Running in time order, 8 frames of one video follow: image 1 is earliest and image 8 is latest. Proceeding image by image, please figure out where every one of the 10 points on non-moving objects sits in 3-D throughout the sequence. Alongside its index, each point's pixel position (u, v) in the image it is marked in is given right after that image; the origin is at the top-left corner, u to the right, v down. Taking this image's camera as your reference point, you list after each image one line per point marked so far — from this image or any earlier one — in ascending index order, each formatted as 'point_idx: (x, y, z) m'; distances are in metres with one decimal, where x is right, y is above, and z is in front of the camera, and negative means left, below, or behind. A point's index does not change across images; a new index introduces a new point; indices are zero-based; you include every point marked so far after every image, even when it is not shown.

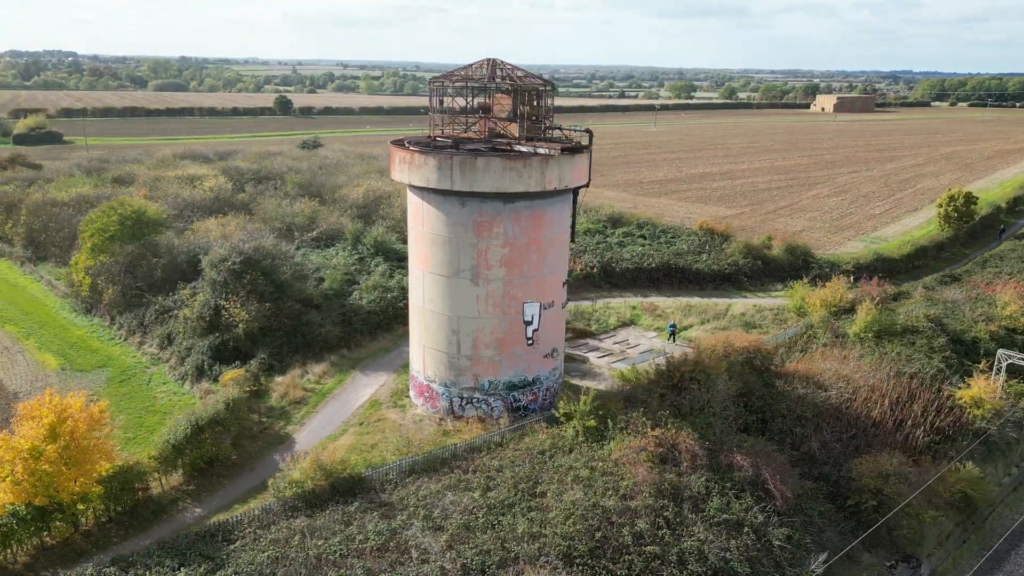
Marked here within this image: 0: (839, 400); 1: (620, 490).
0: (+8.5, -3.0, +19.3) m
1: (+2.1, -4.0, +14.6) m
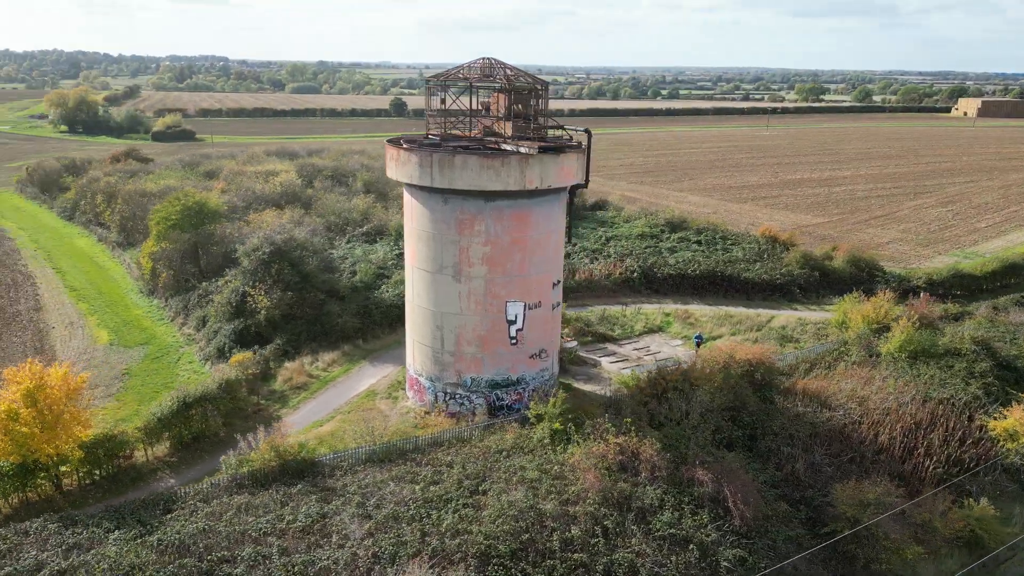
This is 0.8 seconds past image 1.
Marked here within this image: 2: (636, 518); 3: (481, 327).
0: (+8.0, -3.3, +18.0) m
1: (+1.0, -4.1, +14.4) m
2: (+2.4, -4.4, +14.2) m
3: (-0.8, -1.0, +18.2) m
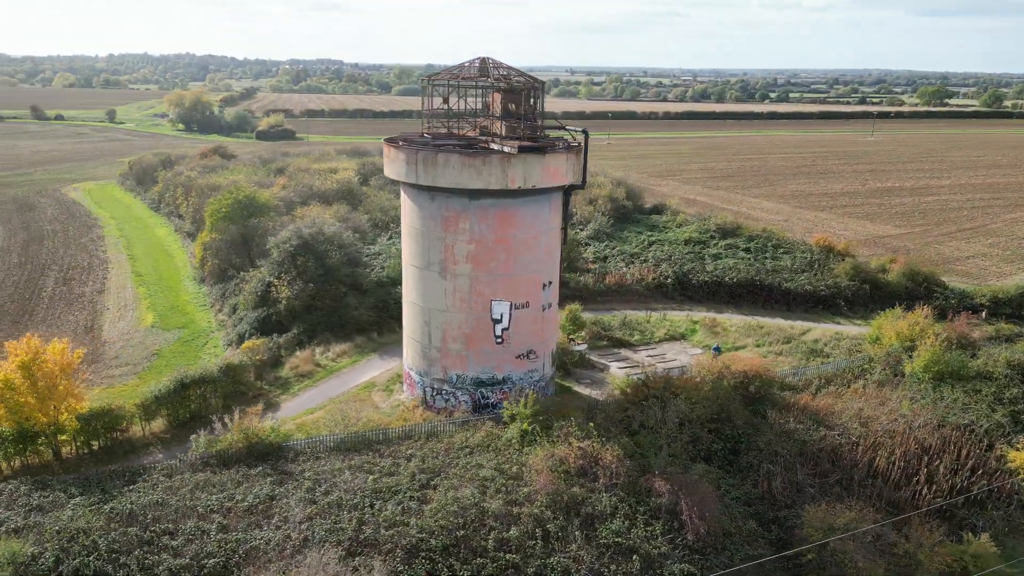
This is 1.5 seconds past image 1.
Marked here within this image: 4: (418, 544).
0: (+7.5, -3.6, +17.0) m
1: (0.0, -4.0, +14.3) m
2: (+1.3, -4.5, +14.0) m
3: (-1.1, -0.9, +18.3) m
4: (-1.6, -4.5, +12.9) m
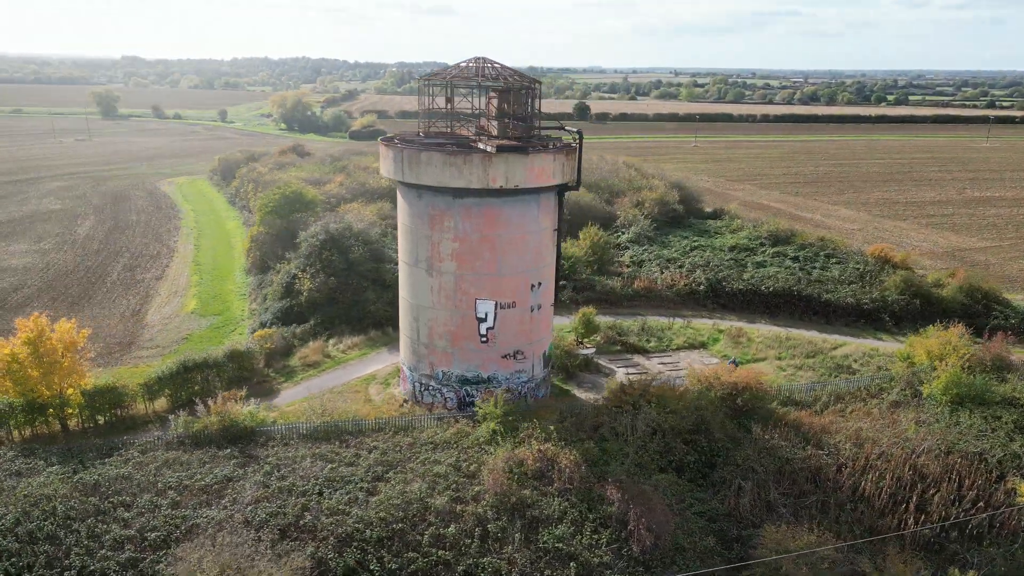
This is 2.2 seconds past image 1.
0: (+6.8, -3.8, +16.1) m
1: (-1.0, -4.0, +14.3) m
2: (+0.3, -4.5, +13.8) m
3: (-1.5, -0.9, +18.5) m
4: (-2.8, -4.4, +13.1) m
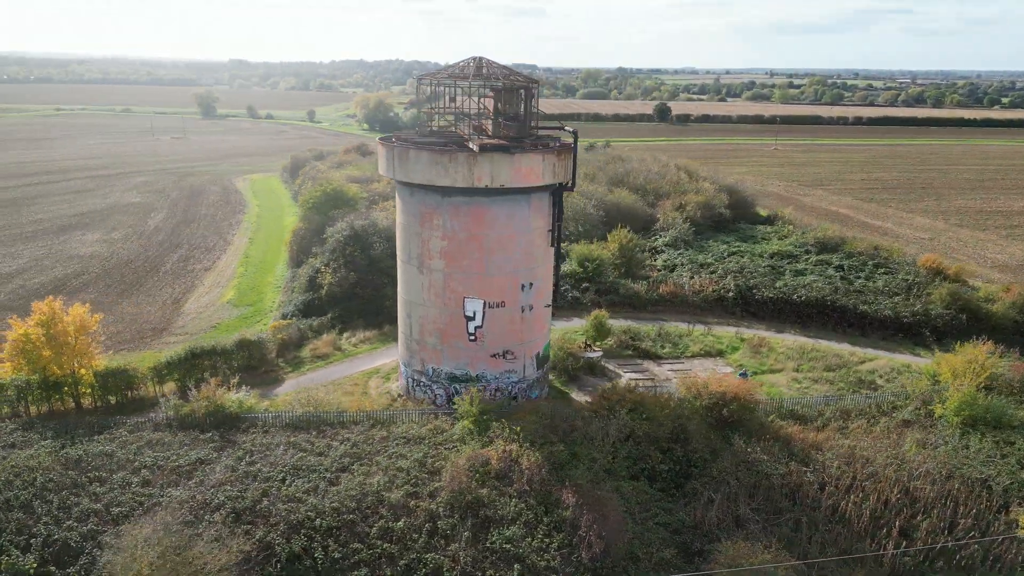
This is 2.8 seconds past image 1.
0: (+6.1, -4.0, +15.4) m
1: (-1.8, -4.0, +14.5) m
2: (-0.7, -4.5, +13.8) m
3: (-1.8, -0.8, +18.6) m
4: (-3.8, -4.3, +13.4) m
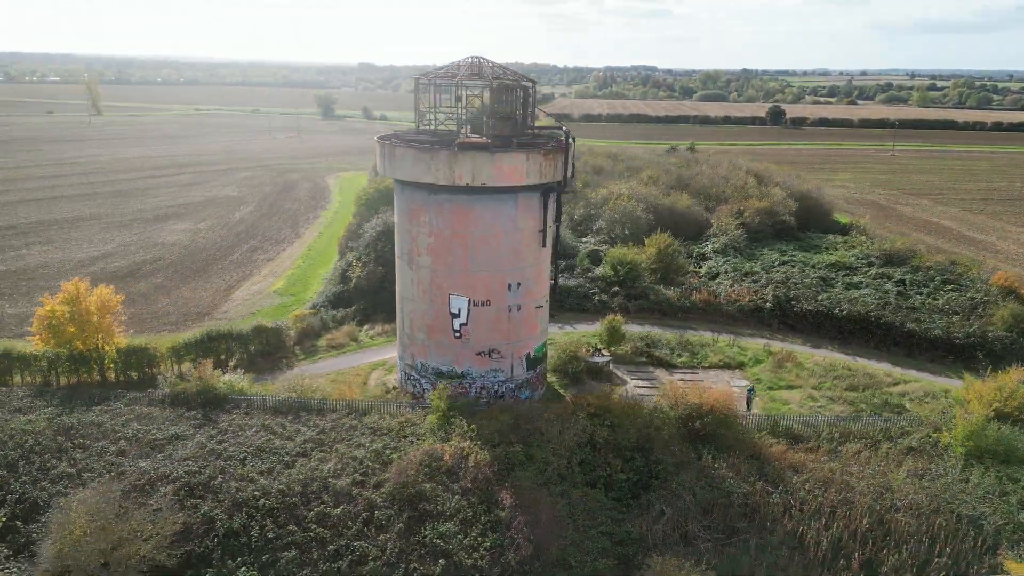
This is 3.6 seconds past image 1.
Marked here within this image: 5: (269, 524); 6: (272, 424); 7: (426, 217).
0: (+5.0, -4.2, +14.5) m
1: (-2.9, -3.8, +14.8) m
2: (-1.9, -4.4, +14.0) m
3: (-2.2, -0.7, +18.9) m
4: (-5.0, -4.1, +14.1) m
5: (-4.5, -4.4, +13.6) m
6: (-5.4, -3.1, +16.8) m
7: (-2.1, +1.8, +18.2) m
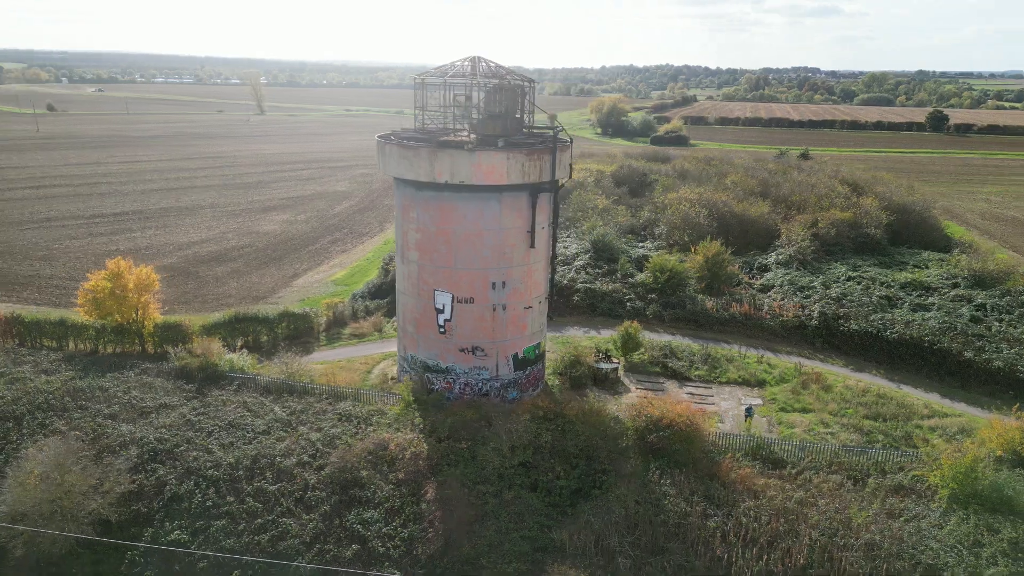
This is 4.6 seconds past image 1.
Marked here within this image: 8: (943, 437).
0: (+3.6, -4.4, +13.7) m
1: (-4.2, -3.6, +15.4) m
2: (-3.3, -4.2, +14.5) m
3: (-2.5, -0.6, +19.3) m
4: (-6.4, -3.7, +15.1) m
5: (-6.0, -4.1, +14.6) m
6: (-6.2, -2.8, +17.9) m
7: (-2.5, +1.9, +18.7) m
8: (+10.7, -3.8, +18.4) m
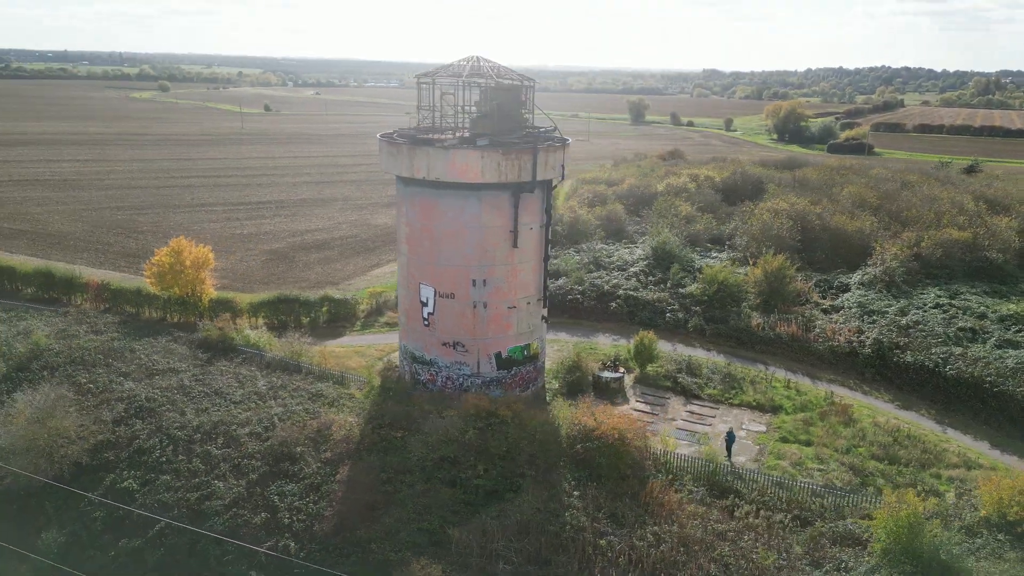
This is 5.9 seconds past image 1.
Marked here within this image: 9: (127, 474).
0: (+1.5, -4.5, +13.2) m
1: (-5.6, -3.2, +16.6) m
2: (-5.0, -3.9, +15.5) m
3: (-2.9, -0.4, +20.0) m
4: (-7.8, -3.2, +16.8) m
5: (-7.5, -3.6, +16.2) m
6: (-7.0, -2.3, +19.5) m
7: (-2.8, +2.1, +19.3) m
8: (+9.6, -4.5, +16.0) m
9: (-8.2, -4.0, +15.7) m
